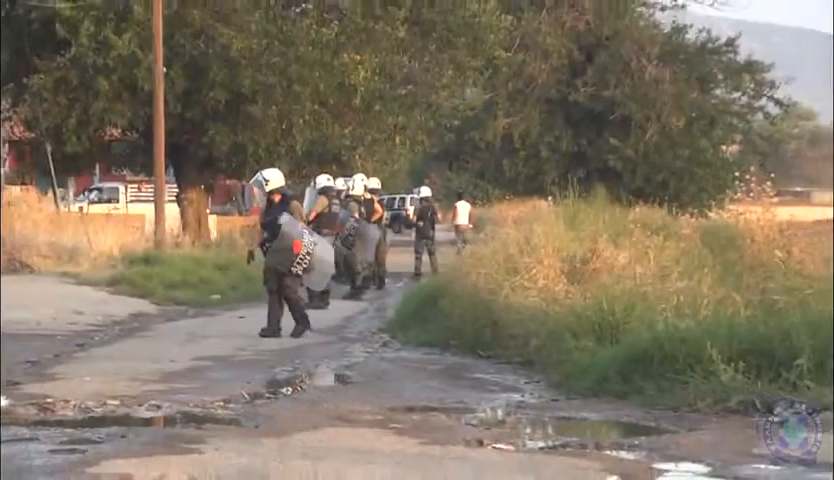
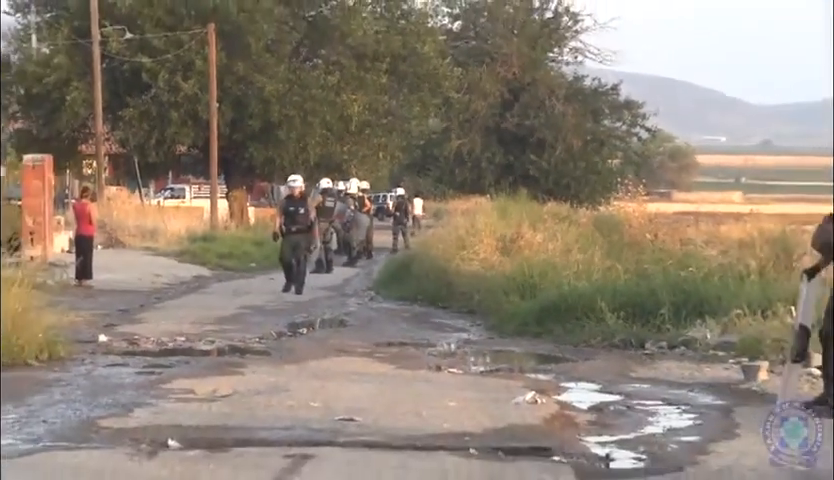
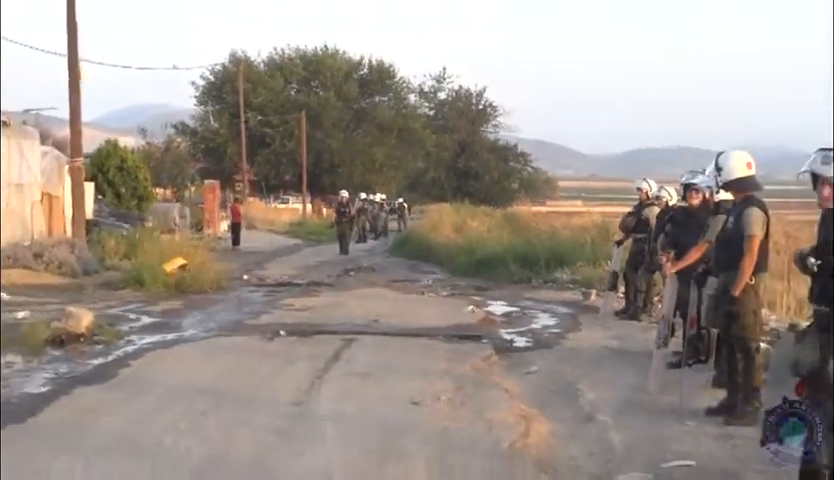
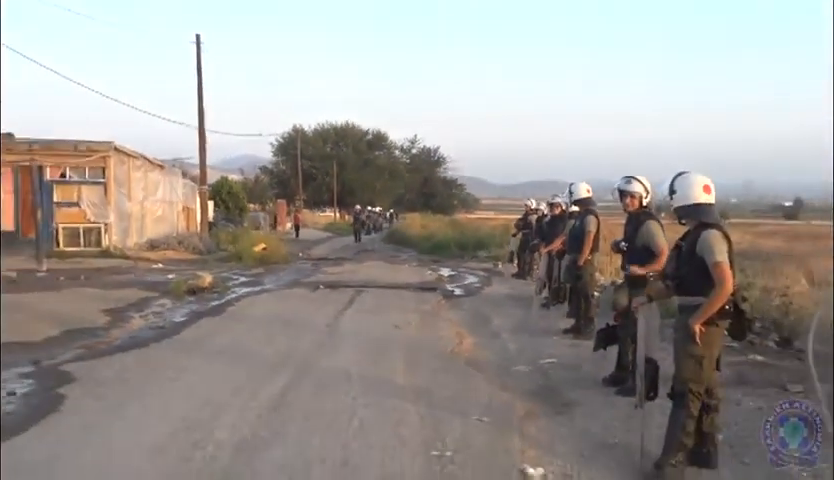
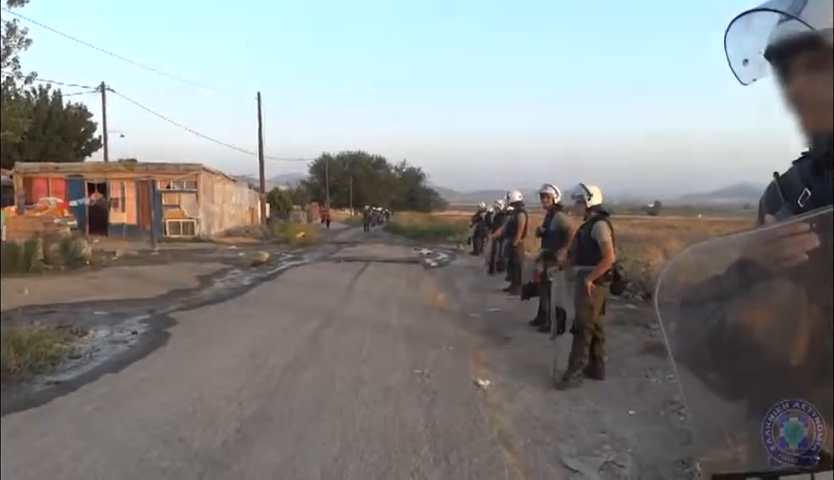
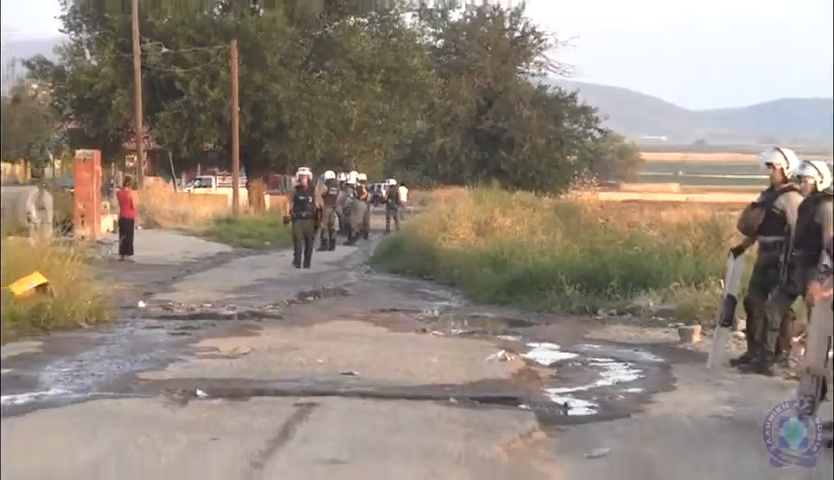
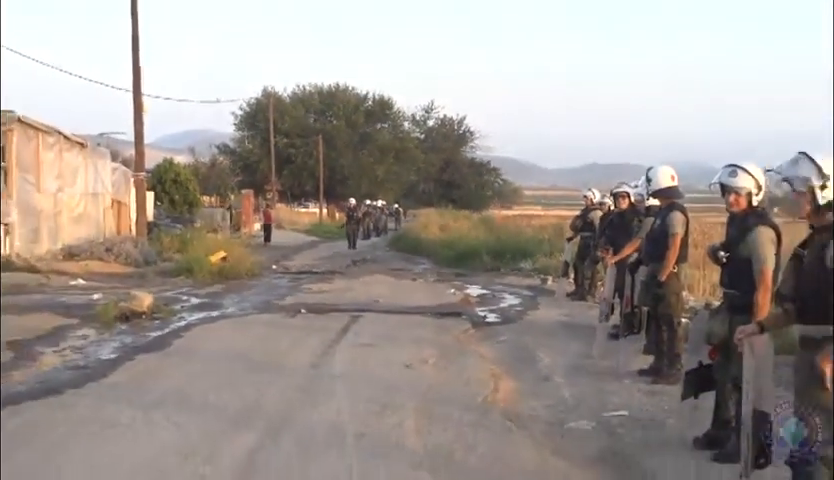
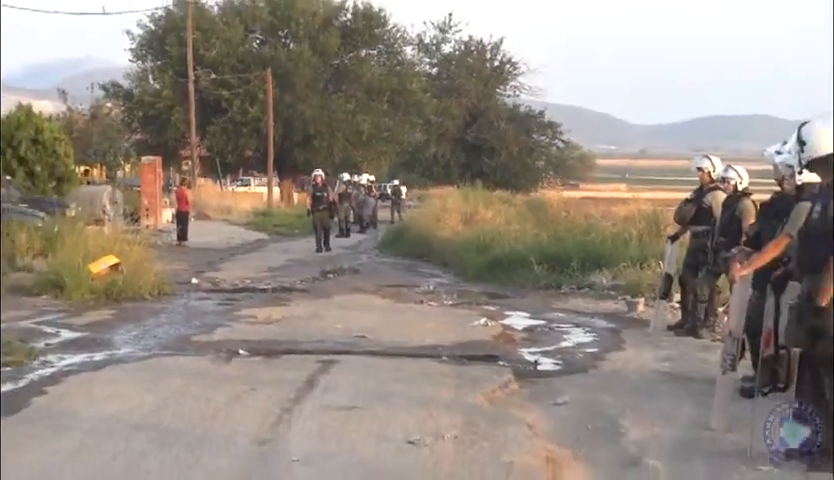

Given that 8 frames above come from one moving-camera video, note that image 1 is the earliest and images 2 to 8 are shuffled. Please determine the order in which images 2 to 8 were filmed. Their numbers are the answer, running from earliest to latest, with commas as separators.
2, 6, 8, 3, 7, 4, 5
